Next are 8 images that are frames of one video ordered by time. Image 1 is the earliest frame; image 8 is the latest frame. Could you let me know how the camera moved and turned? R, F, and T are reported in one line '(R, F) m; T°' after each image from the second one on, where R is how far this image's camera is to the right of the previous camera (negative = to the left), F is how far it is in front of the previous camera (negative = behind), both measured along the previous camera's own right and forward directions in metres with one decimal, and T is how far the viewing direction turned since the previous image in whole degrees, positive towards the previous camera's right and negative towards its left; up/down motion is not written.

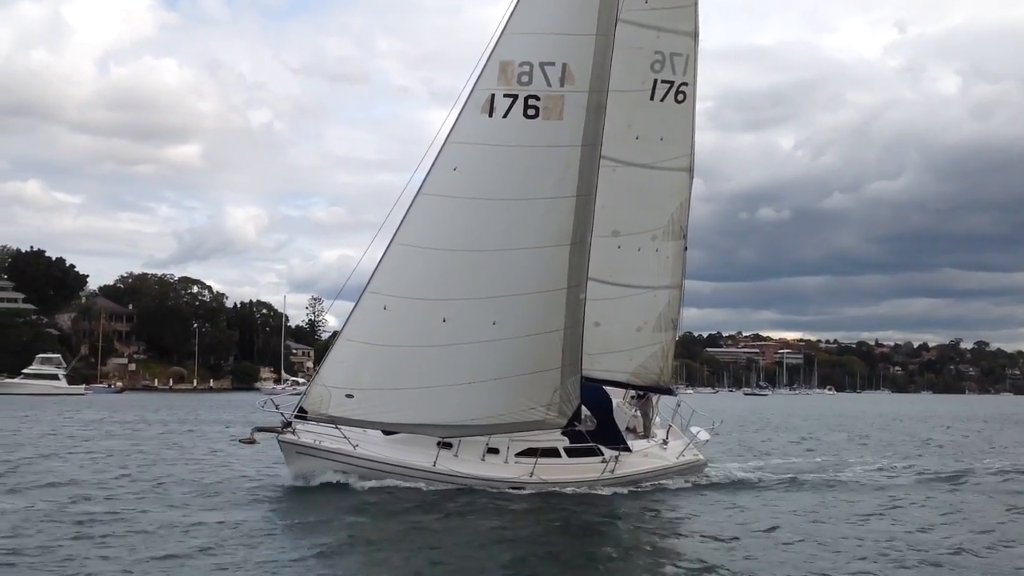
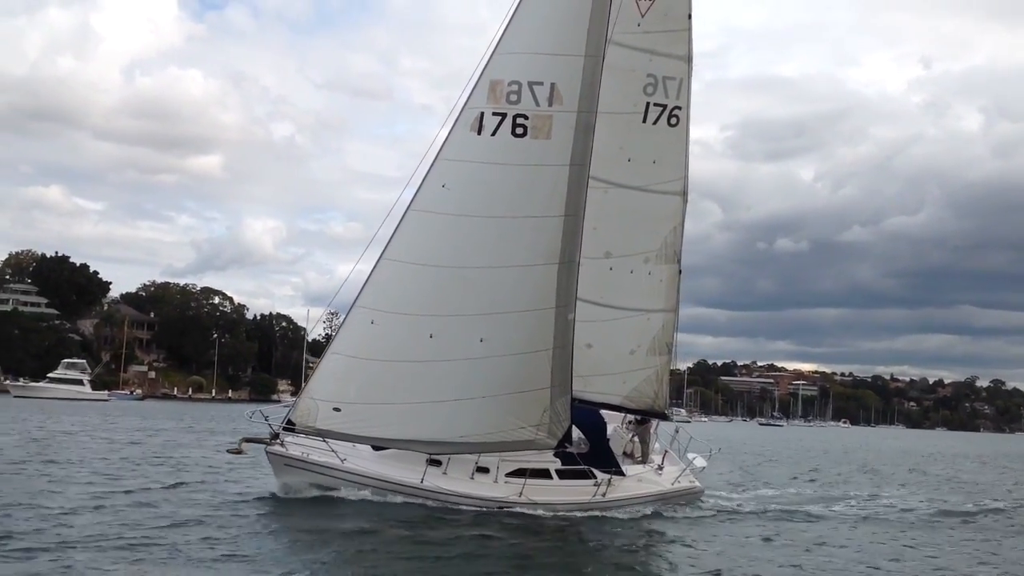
(+0.3, +0.1) m; -1°
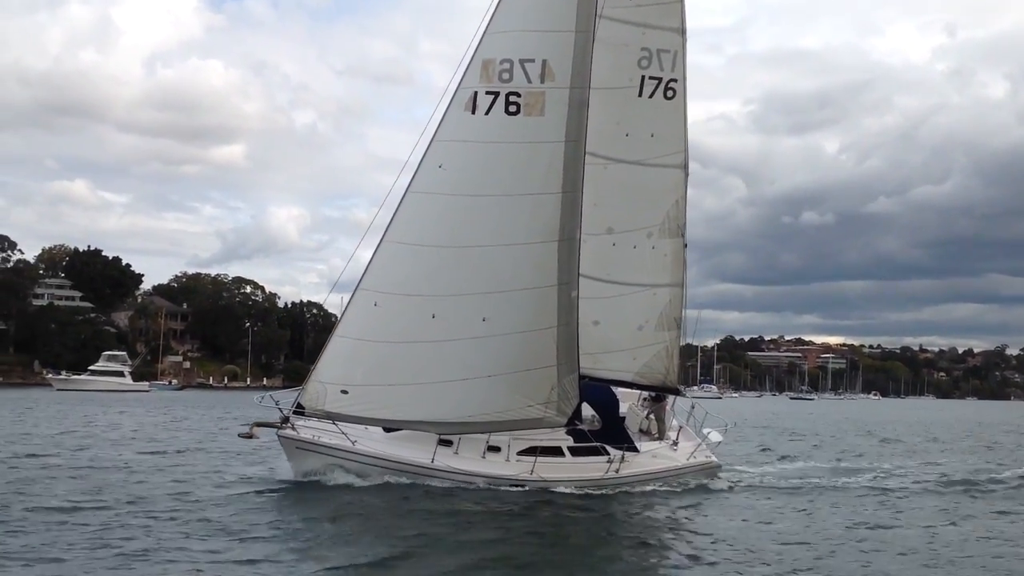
(+0.3, 0.0) m; -1°
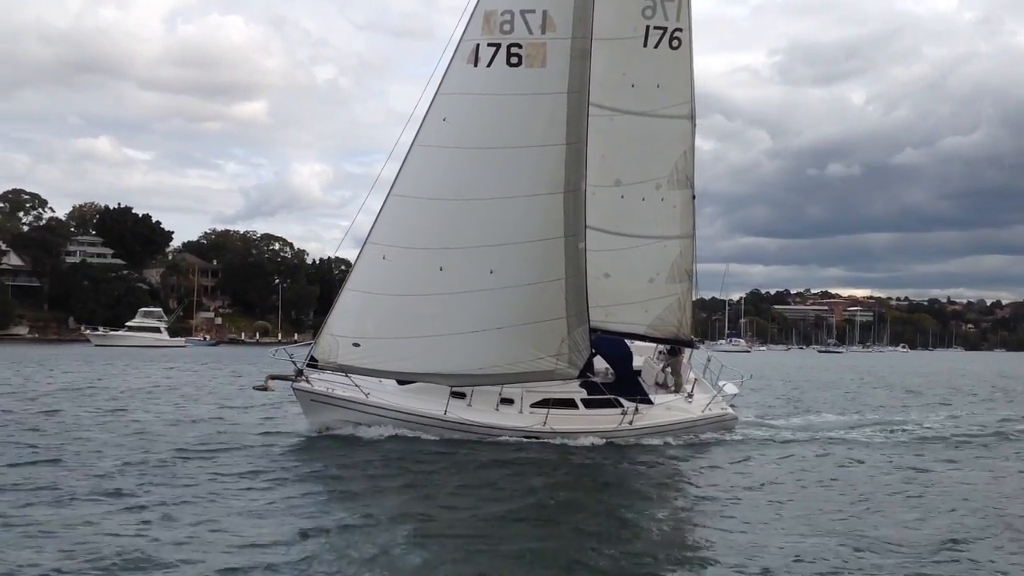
(+0.2, 0.0) m; -1°
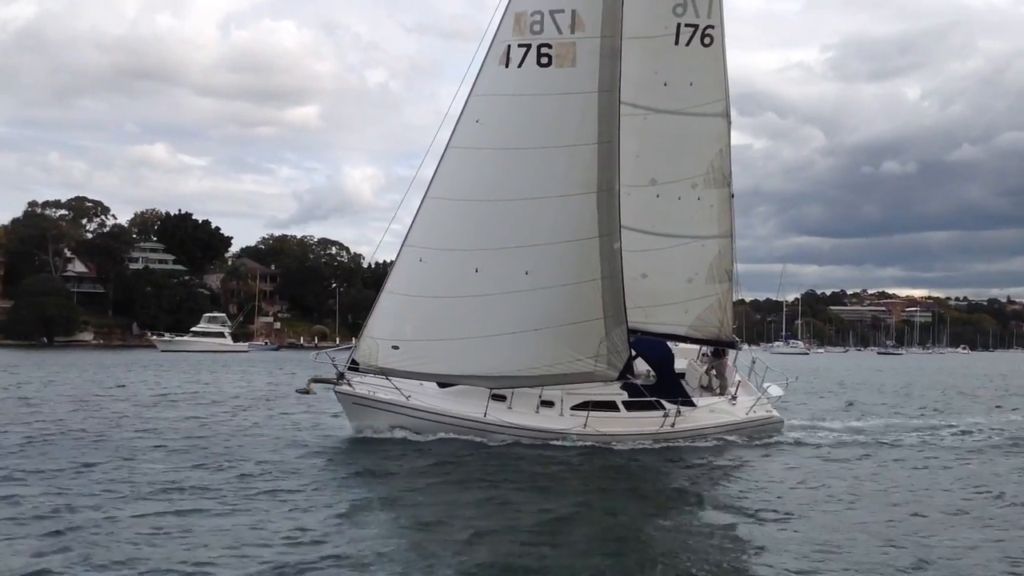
(+0.2, 0.0) m; -3°
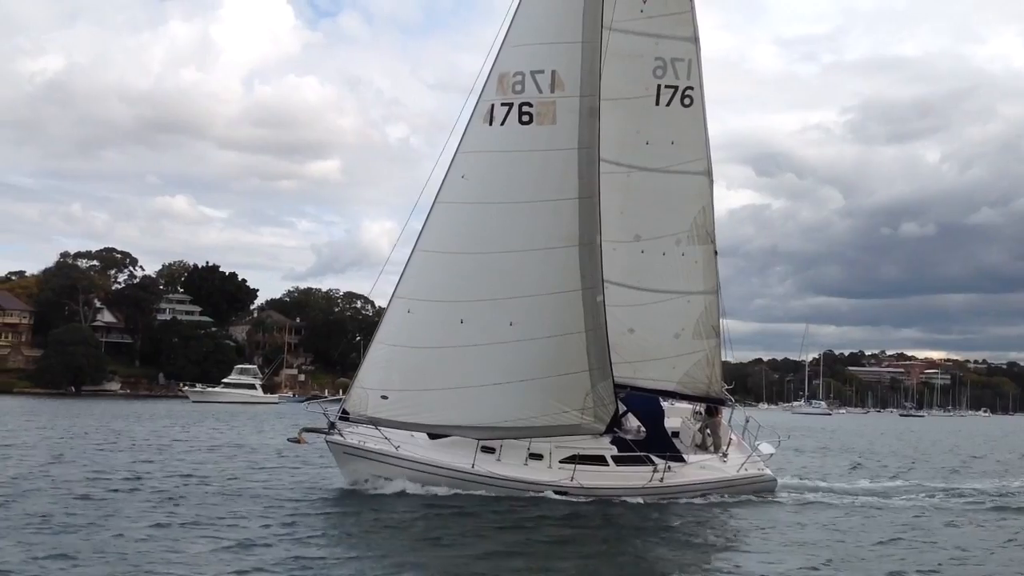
(+0.4, -0.2) m; -1°
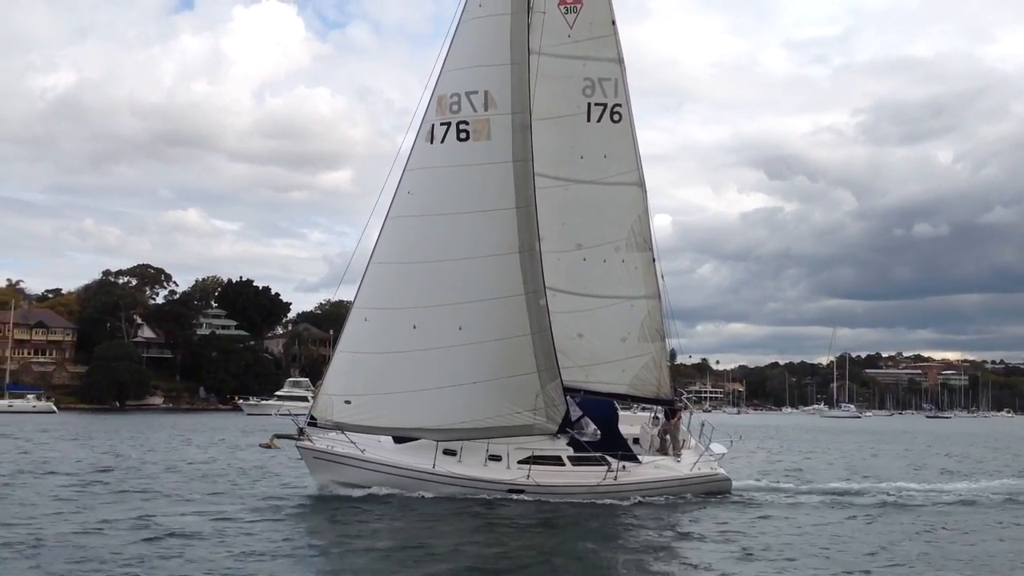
(+0.7, -0.7) m; 0°
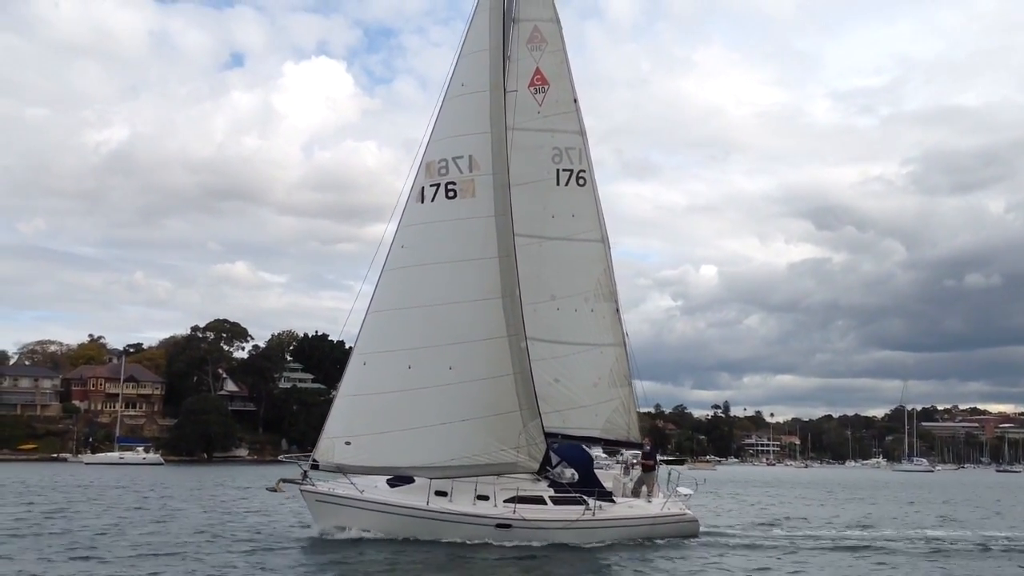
(+0.9, -1.2) m; -2°
